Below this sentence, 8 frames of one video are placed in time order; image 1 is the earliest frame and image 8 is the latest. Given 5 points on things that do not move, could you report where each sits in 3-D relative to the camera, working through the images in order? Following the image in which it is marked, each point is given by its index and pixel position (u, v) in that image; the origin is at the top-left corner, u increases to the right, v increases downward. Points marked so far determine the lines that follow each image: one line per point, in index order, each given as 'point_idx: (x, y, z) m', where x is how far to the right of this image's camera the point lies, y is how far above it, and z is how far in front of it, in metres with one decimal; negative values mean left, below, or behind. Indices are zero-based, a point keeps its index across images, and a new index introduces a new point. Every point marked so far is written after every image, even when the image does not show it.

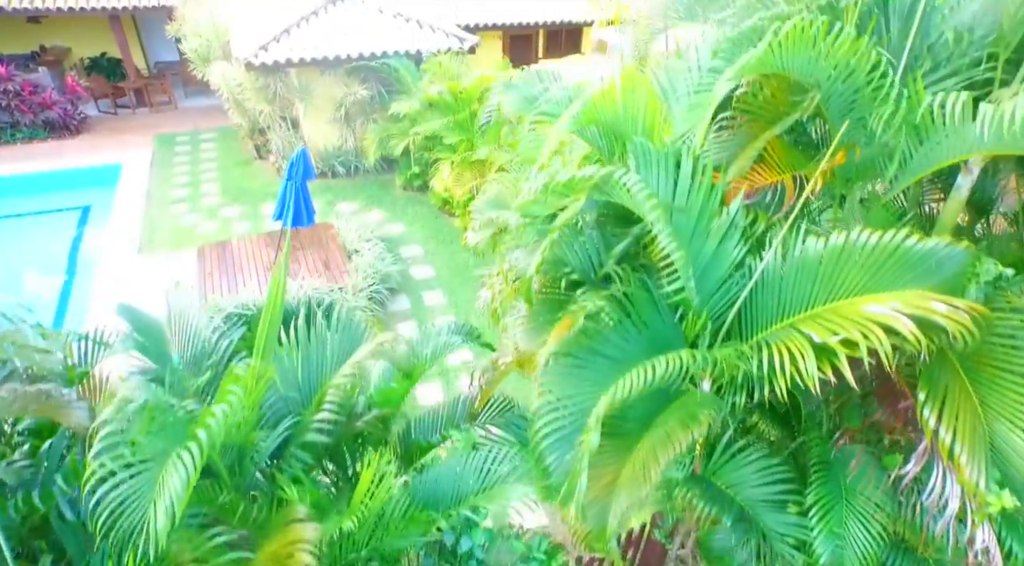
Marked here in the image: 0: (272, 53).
0: (-4.2, +4.1, +10.9) m
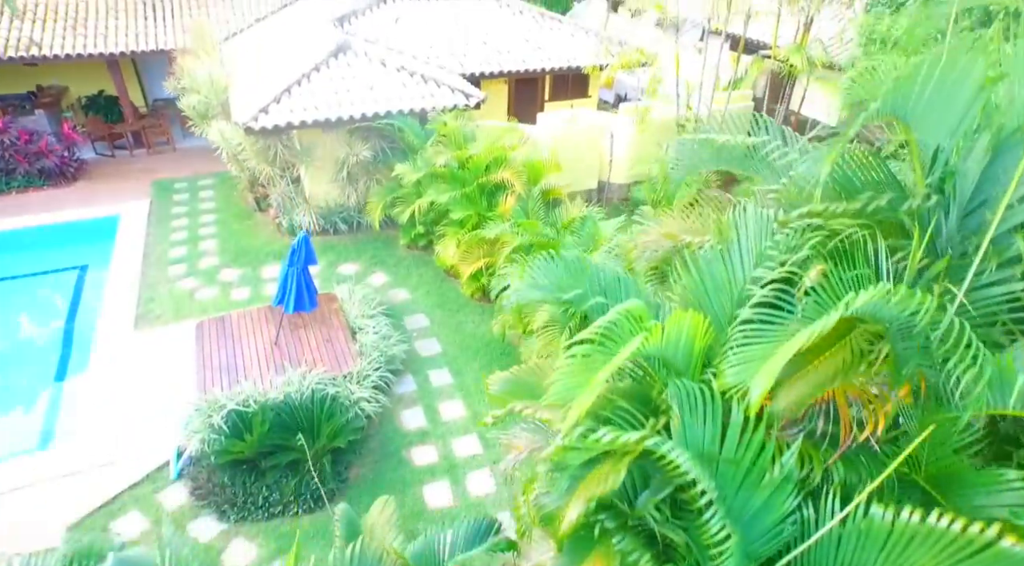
0: (-4.1, +2.9, +10.5) m
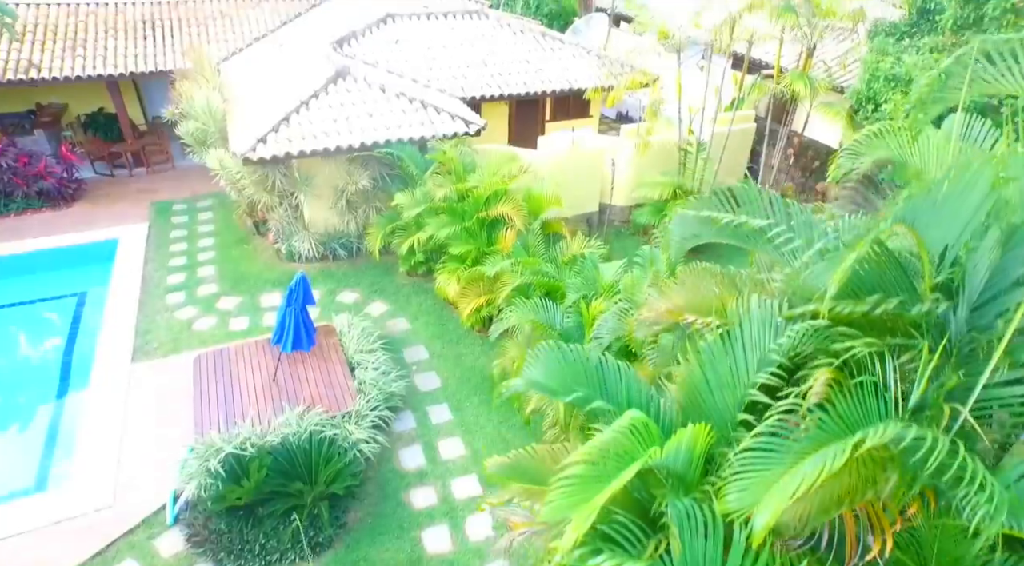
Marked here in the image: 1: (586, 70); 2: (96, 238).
0: (-4.1, +2.3, +10.4) m
1: (+1.7, +5.0, +14.6) m
2: (-9.0, +1.0, +13.4) m
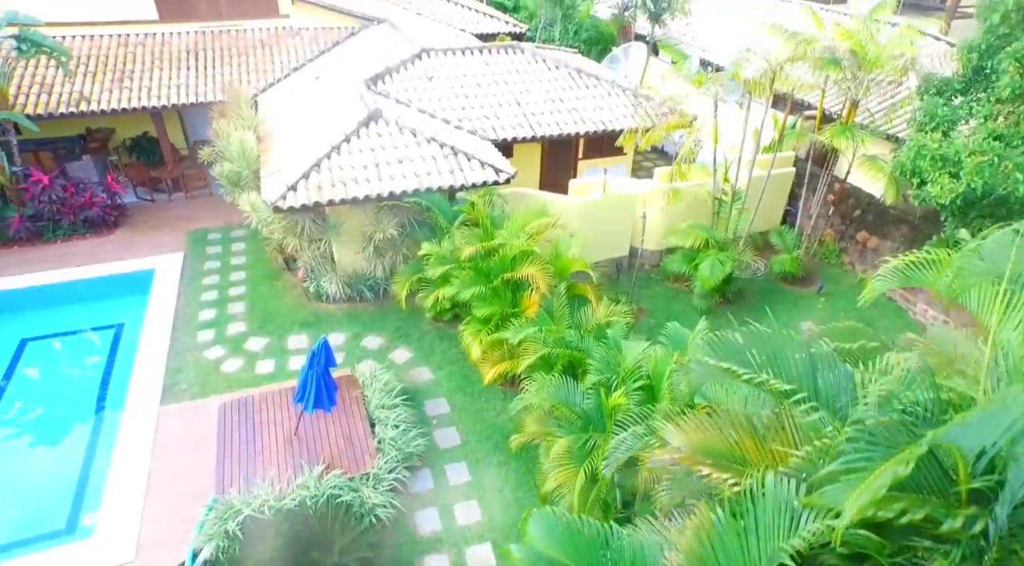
0: (-3.6, +1.5, +10.5) m
1: (+2.5, +4.0, +14.3) m
2: (-8.4, +0.3, +13.7) m
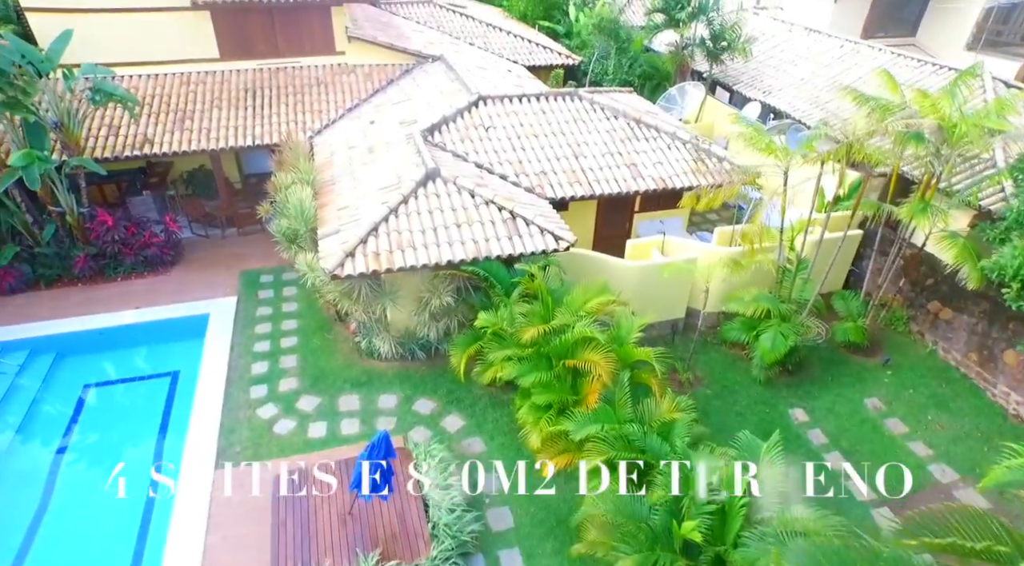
0: (-2.6, +0.4, +10.4) m
1: (+3.8, +2.7, +13.9) m
2: (-7.2, -0.6, +13.9) m
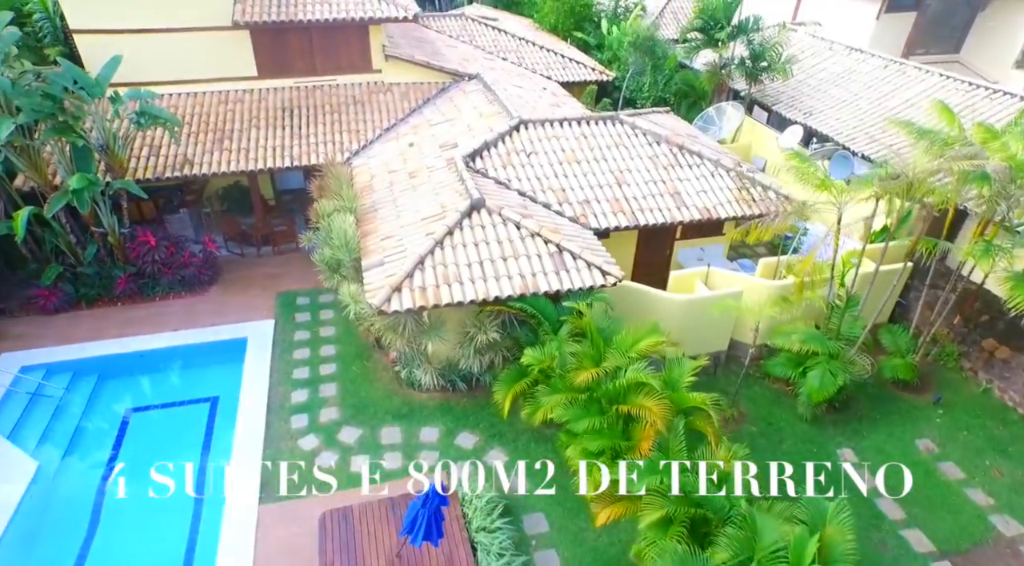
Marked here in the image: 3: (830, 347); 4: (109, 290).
0: (-1.8, -0.2, +10.3) m
1: (+4.7, +2.0, +13.7) m
2: (-6.4, -1.2, +13.9) m
3: (+6.0, -1.2, +11.6) m
4: (-9.6, -0.2, +14.7) m
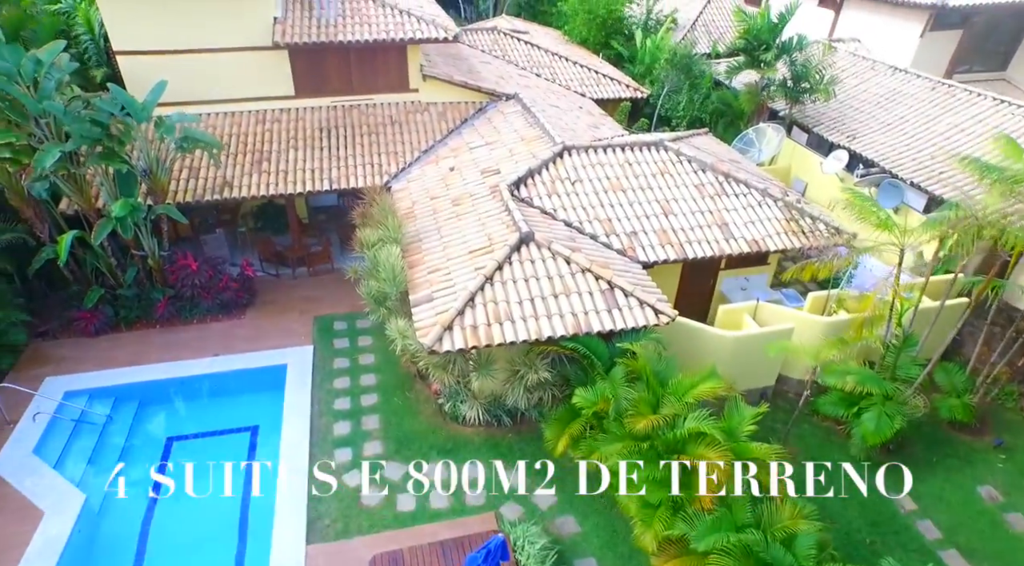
0: (-0.9, -0.9, +10.2) m
1: (+5.7, +1.3, +13.4) m
2: (-5.4, -1.7, +13.8) m
3: (+6.8, -1.9, +11.3) m
4: (-8.6, -0.7, +14.6) m
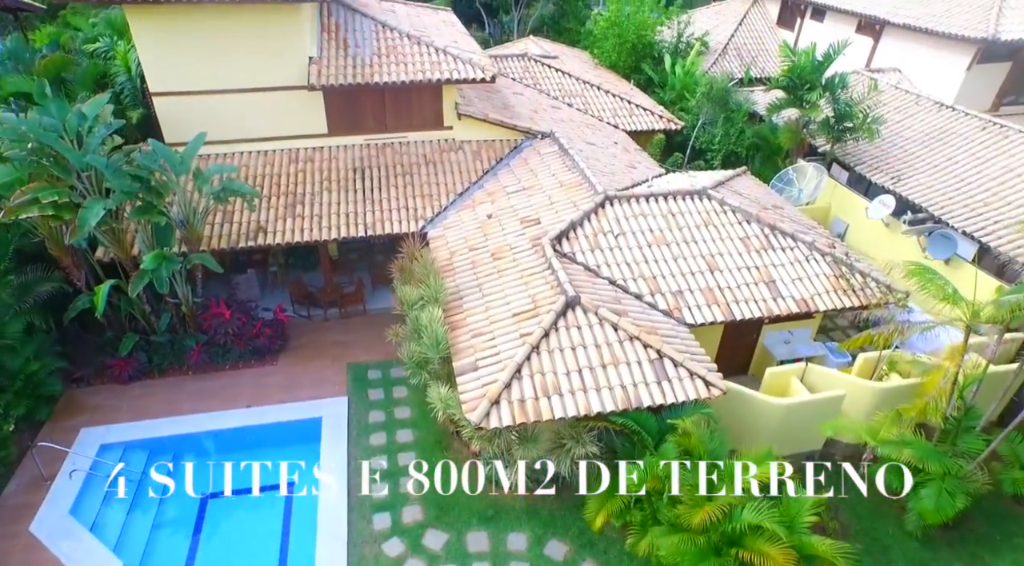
0: (-0.1, -2.0, +9.9) m
1: (+6.5, 0.0, +13.0) m
2: (-4.6, -2.9, +13.6) m
3: (+7.6, -3.2, +10.9) m
4: (-7.7, -1.8, +14.5) m
